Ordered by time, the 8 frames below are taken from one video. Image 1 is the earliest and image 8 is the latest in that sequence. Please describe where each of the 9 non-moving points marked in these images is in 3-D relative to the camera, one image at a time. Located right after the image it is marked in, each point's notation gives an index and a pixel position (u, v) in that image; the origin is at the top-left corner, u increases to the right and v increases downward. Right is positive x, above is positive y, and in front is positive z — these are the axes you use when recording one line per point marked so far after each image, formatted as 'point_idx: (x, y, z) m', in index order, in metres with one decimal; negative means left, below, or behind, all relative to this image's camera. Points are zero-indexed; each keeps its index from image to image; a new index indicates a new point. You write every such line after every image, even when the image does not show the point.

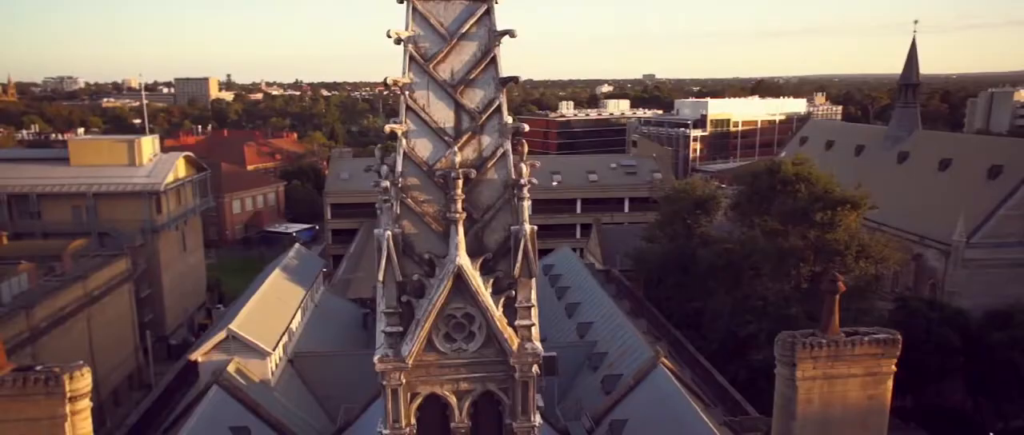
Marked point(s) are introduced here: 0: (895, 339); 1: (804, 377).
0: (+4.7, -1.5, +8.7) m
1: (+3.6, -2.0, +8.8) m
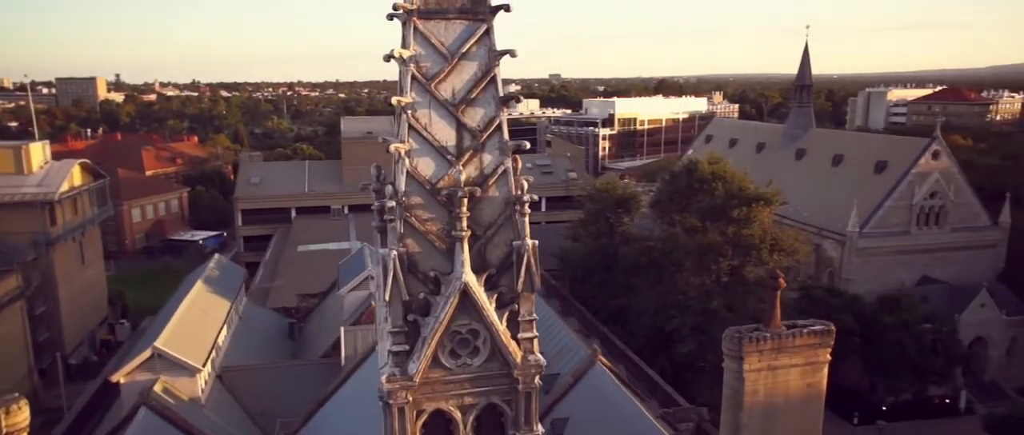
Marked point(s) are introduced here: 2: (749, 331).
0: (+4.2, -1.5, +9.4) m
1: (+3.1, -2.0, +9.3) m
2: (+3.2, -1.5, +9.4) m
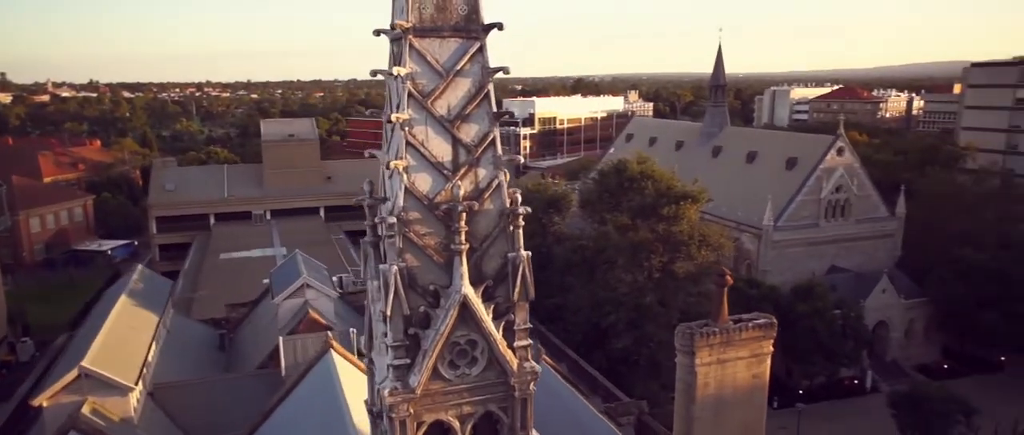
0: (+3.7, -1.5, +9.9) m
1: (+2.6, -2.0, +9.7) m
2: (+2.6, -1.5, +9.9) m
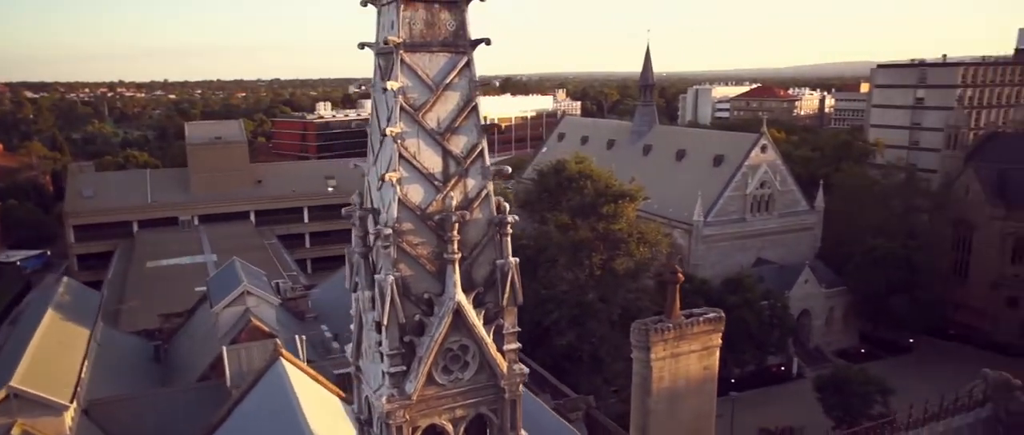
0: (+3.1, -1.5, +10.4) m
1: (+2.1, -2.0, +10.2) m
2: (+2.0, -1.5, +10.3) m
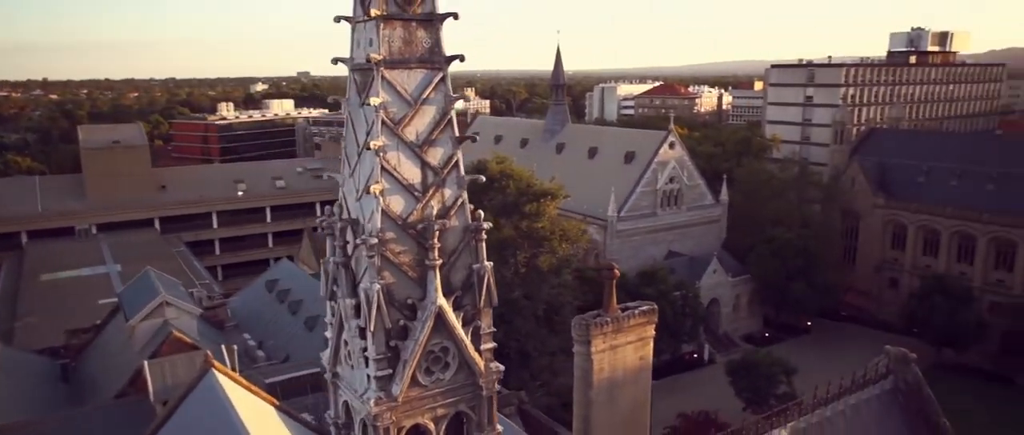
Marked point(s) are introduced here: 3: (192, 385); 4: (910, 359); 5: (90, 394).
0: (+2.2, -1.4, +11.1) m
1: (+1.3, -2.0, +10.7) m
2: (+1.2, -1.5, +10.8) m
3: (-6.2, -3.3, +13.8) m
4: (+6.1, -2.1, +10.7) m
5: (-11.5, -4.8, +19.2) m
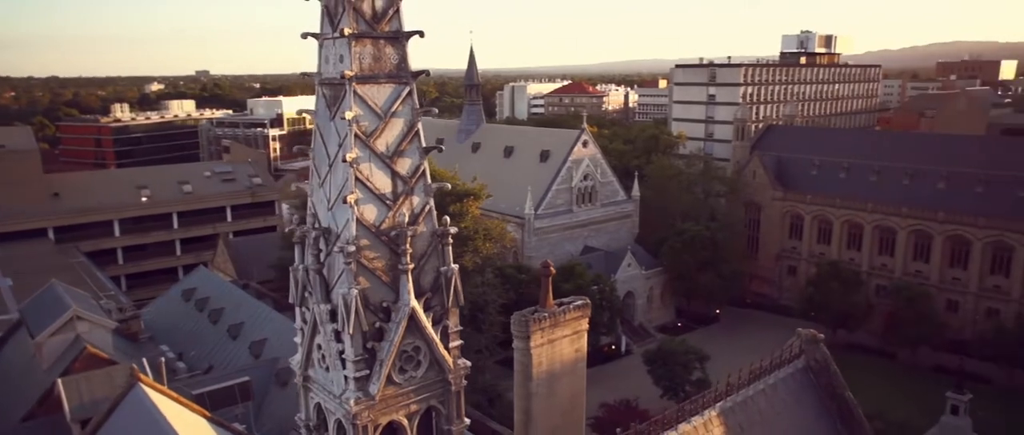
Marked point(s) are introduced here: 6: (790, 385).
0: (+1.3, -1.4, +11.6) m
1: (+0.4, -2.0, +11.1) m
2: (+0.3, -1.5, +11.2) m
3: (-7.4, -3.4, +13.3) m
4: (+5.1, -2.0, +11.8) m
5: (-13.3, -5.2, +18.1) m
6: (+4.5, -2.7, +11.4) m
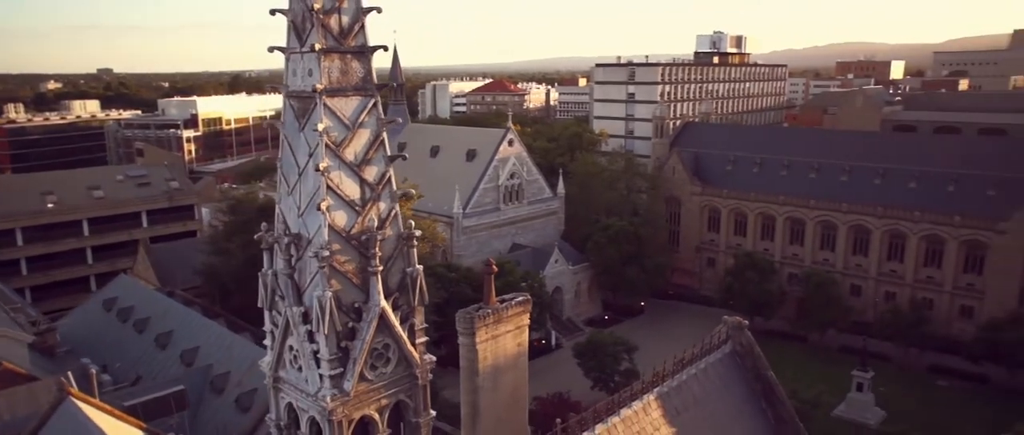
0: (+0.3, -1.4, +12.1) m
1: (-0.5, -2.0, +11.5) m
2: (-0.6, -1.5, +11.6) m
3: (-8.5, -3.6, +12.8) m
4: (+4.2, -1.9, +12.7) m
5: (-14.8, -5.4, +17.0) m
6: (+3.6, -2.6, +12.3) m
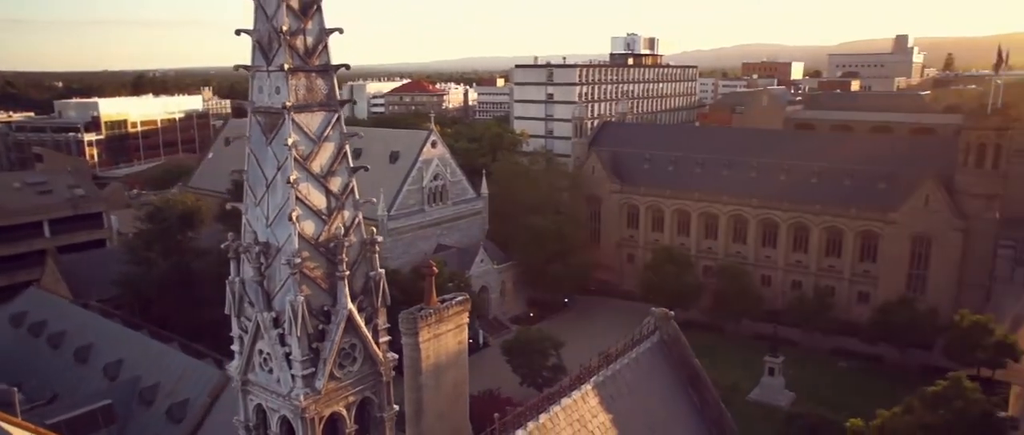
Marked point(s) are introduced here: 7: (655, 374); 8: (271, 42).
0: (-0.8, -1.4, +12.6) m
1: (-1.5, -2.1, +11.9) m
2: (-1.6, -1.6, +12.0) m
3: (-9.5, -3.8, +12.3) m
4: (+3.0, -1.9, +13.6) m
5: (-16.2, -5.8, +15.8) m
6: (+2.5, -2.6, +13.1) m
7: (+2.6, -2.9, +13.0) m
8: (-2.3, +1.6, +6.5) m
